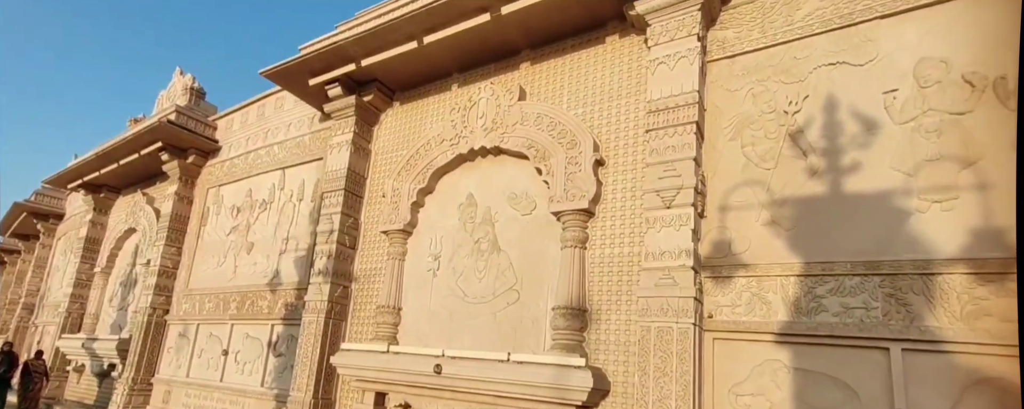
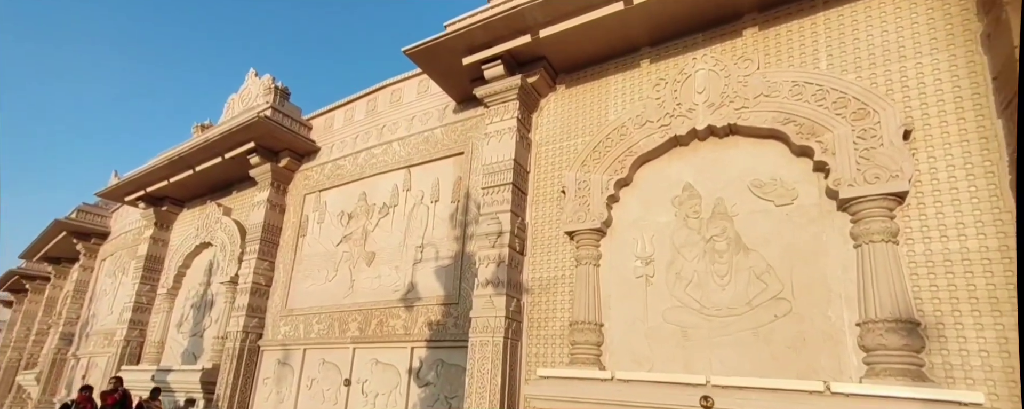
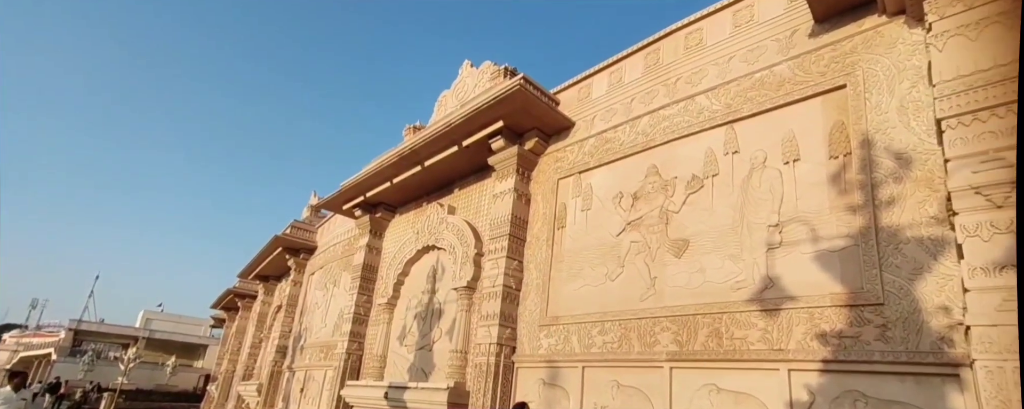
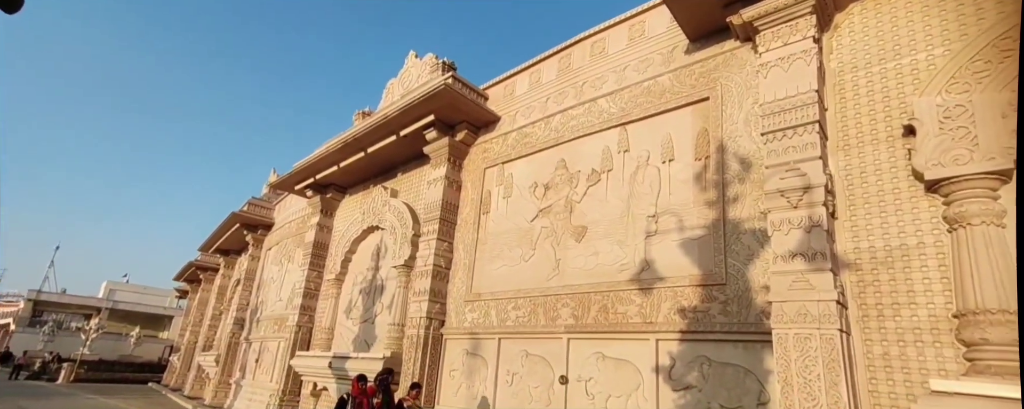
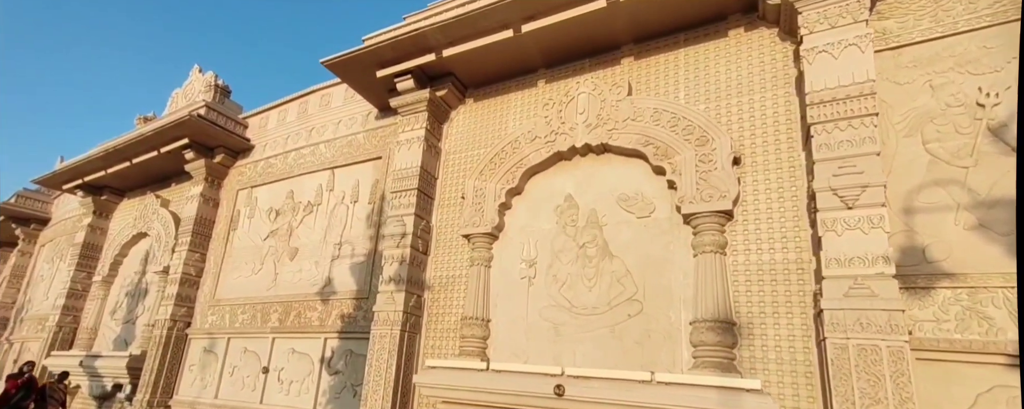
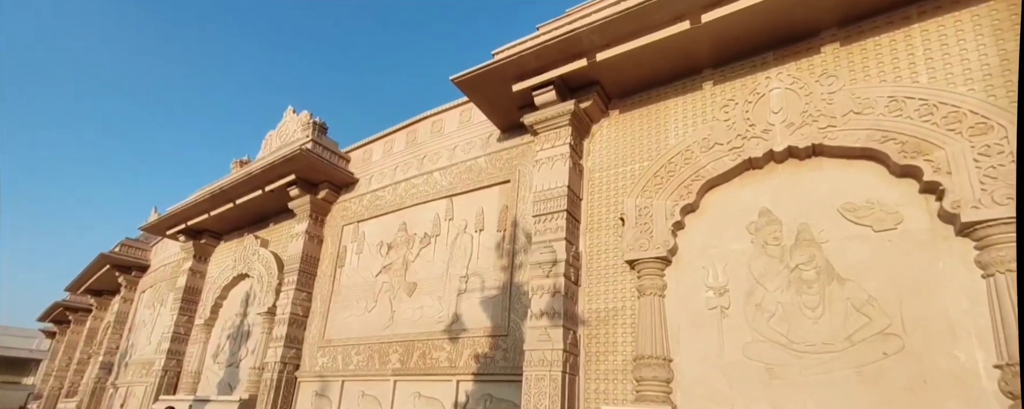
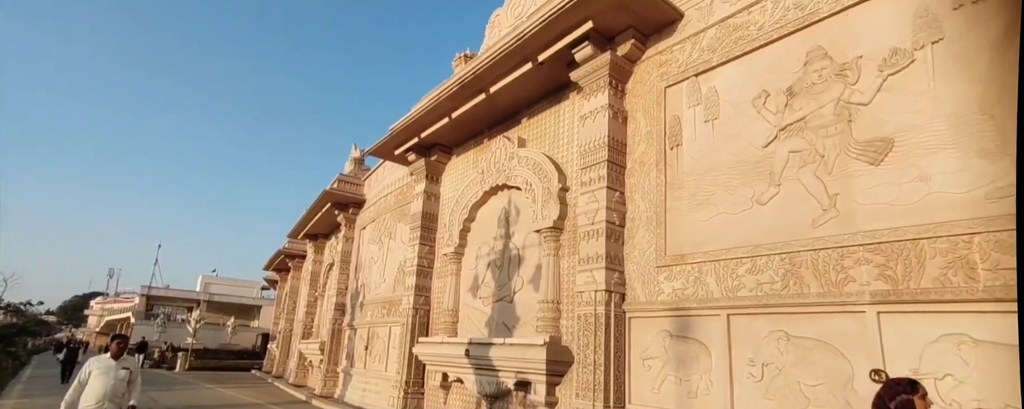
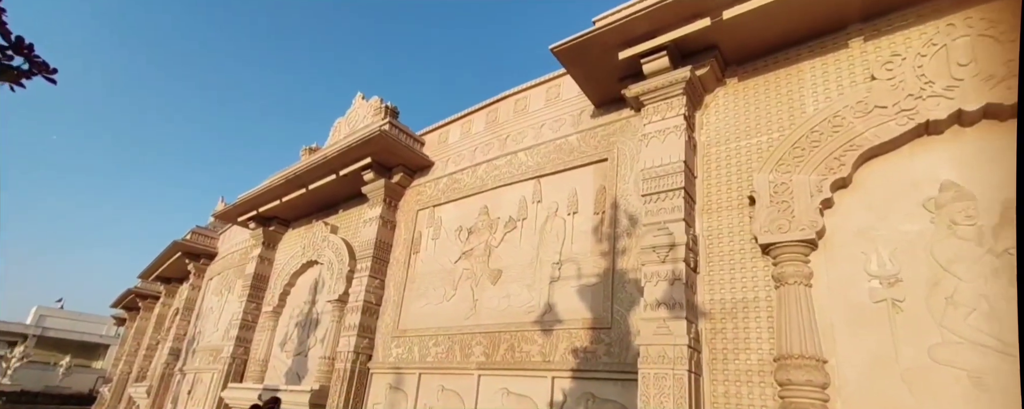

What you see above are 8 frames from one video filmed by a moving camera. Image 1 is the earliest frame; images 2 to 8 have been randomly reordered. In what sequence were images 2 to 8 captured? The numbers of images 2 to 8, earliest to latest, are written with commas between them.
5, 2, 6, 8, 4, 3, 7
